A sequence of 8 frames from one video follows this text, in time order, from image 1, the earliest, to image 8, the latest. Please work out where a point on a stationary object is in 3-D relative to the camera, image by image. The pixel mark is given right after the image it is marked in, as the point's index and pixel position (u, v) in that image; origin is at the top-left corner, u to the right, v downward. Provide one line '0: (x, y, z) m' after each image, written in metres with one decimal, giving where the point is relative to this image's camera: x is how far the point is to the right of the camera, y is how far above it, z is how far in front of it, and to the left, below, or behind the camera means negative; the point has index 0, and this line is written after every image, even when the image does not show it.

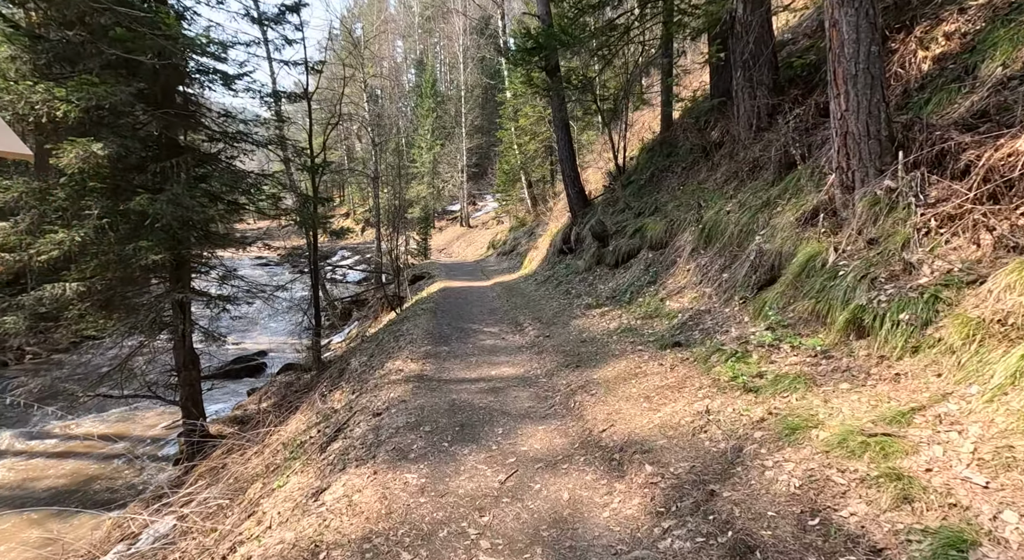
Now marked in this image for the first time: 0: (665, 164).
0: (+3.6, +2.7, +15.3) m
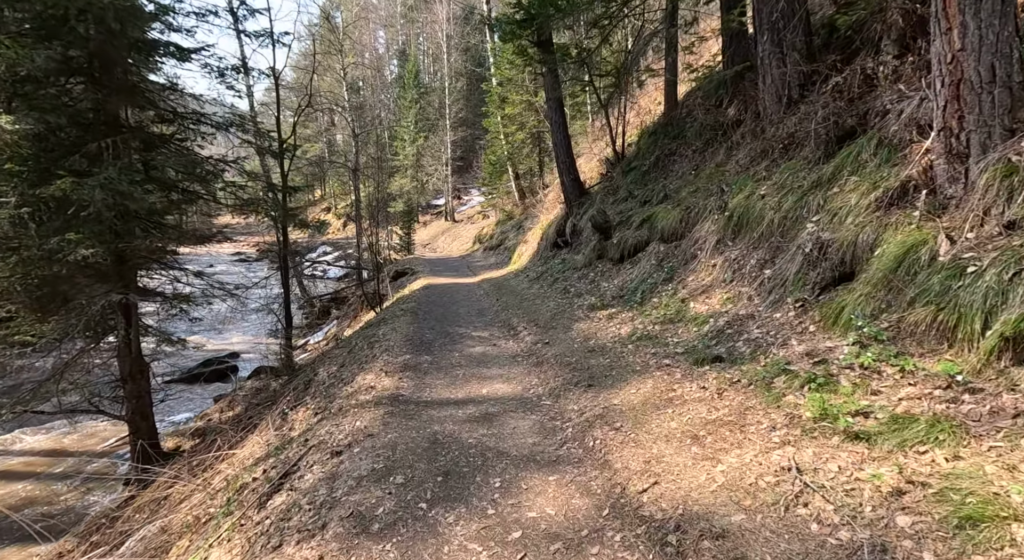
0: (+3.3, +2.7, +13.8) m
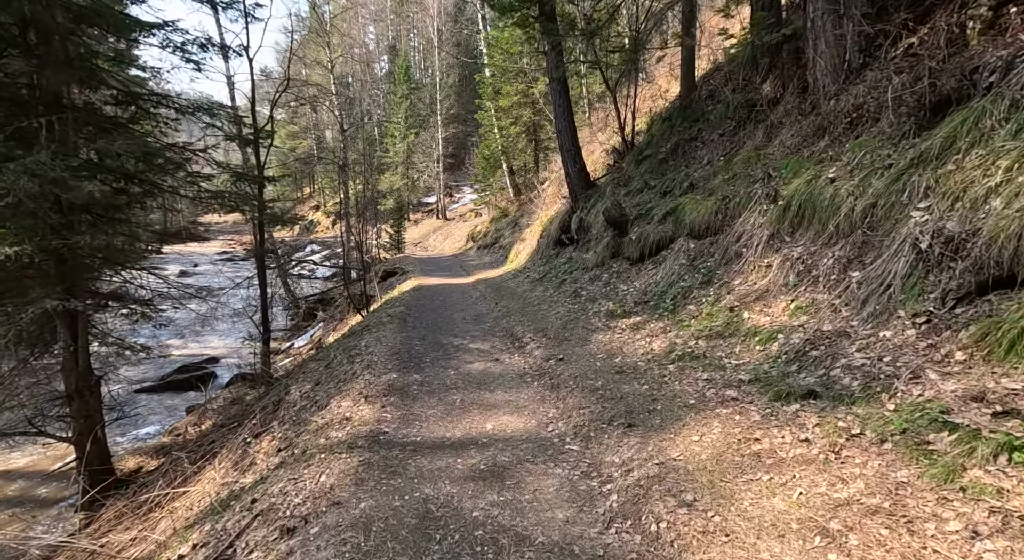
0: (+3.3, +2.7, +12.3) m
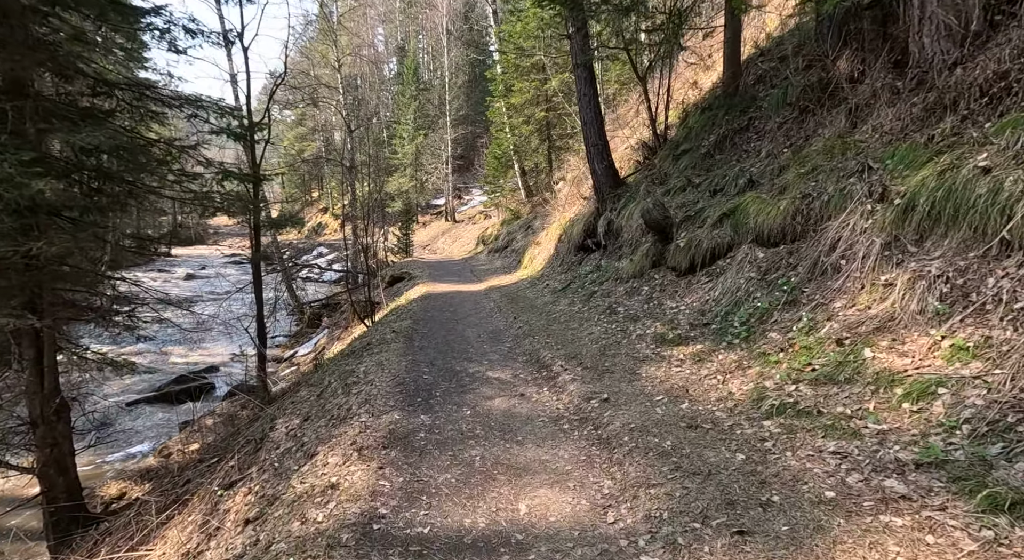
0: (+3.7, +2.5, +10.6) m
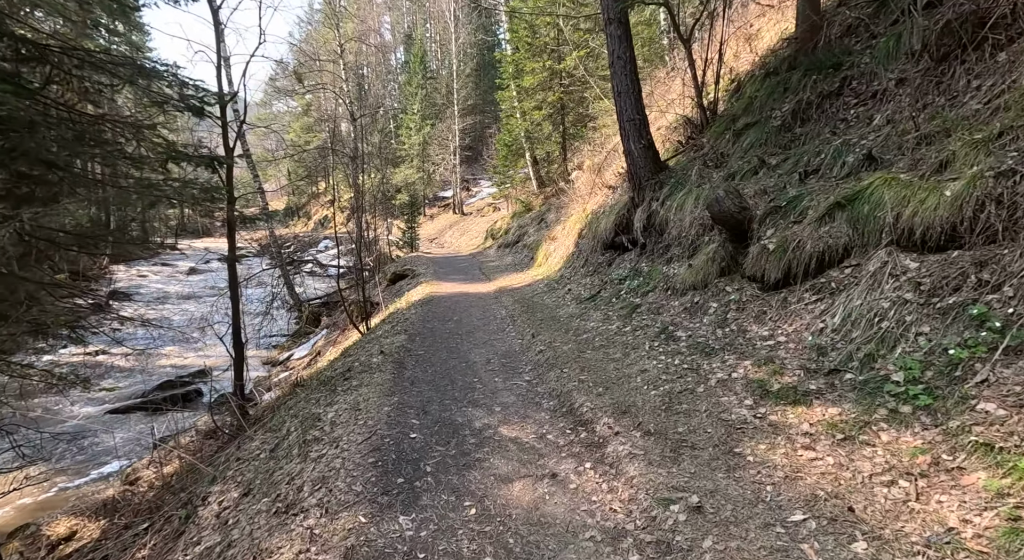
0: (+3.9, +2.4, +8.1) m
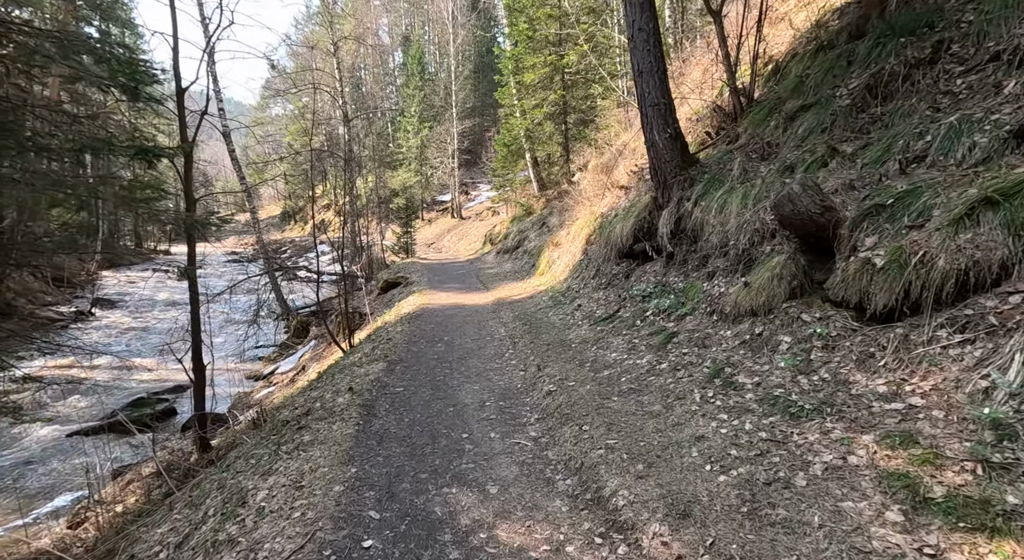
0: (+3.9, +2.2, +6.3) m
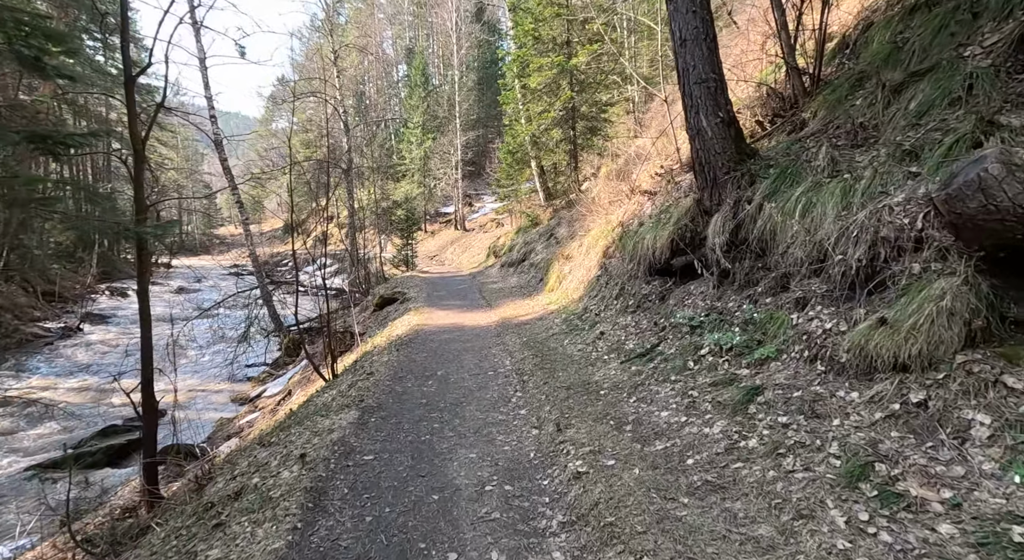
0: (+4.0, +2.0, +4.3) m
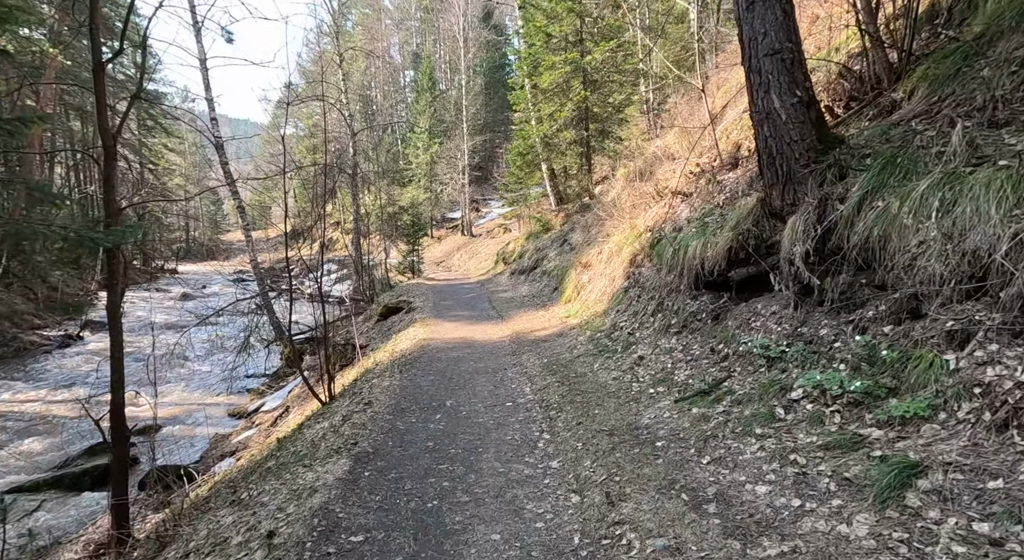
0: (+4.2, +1.9, +2.8) m
